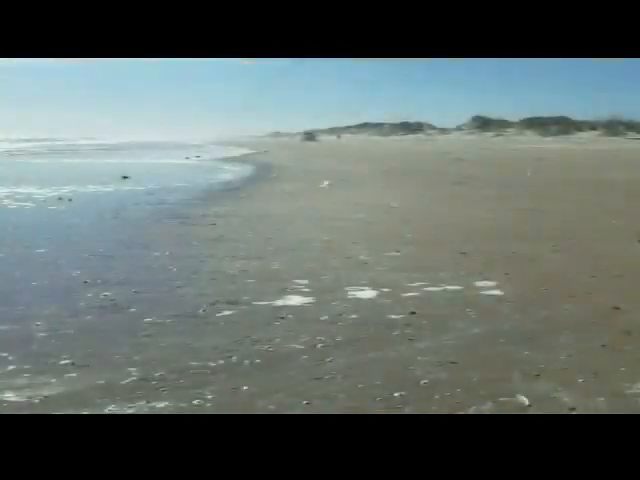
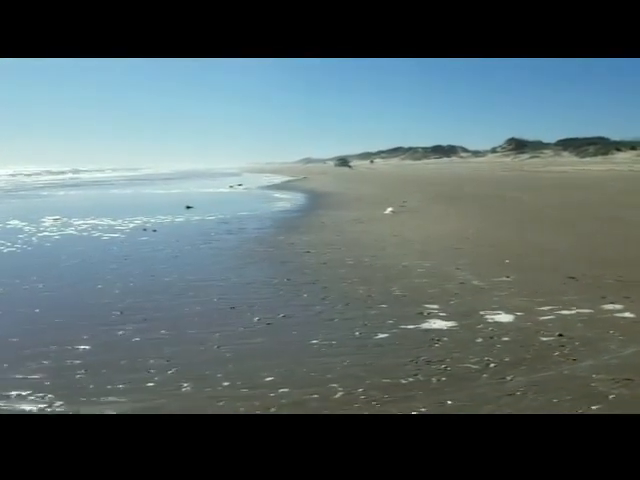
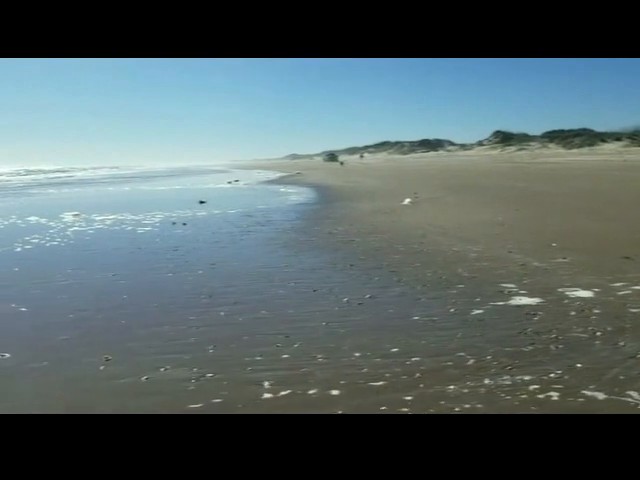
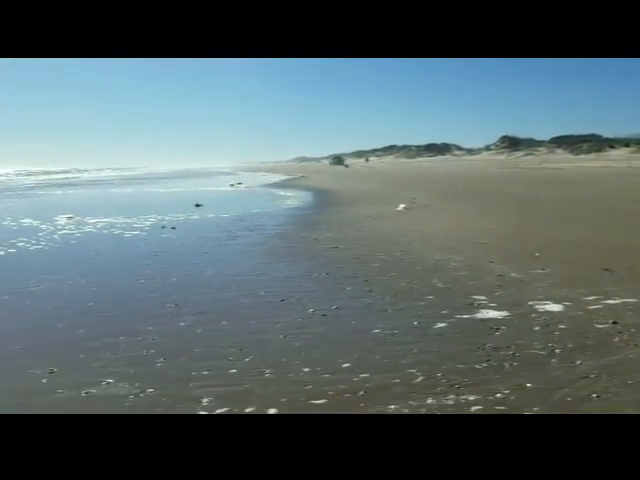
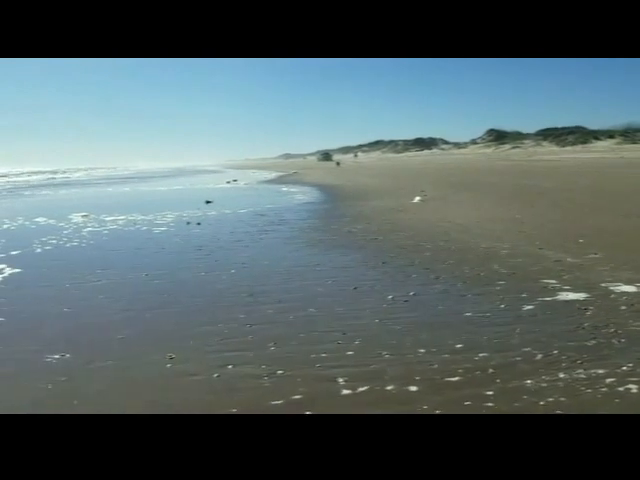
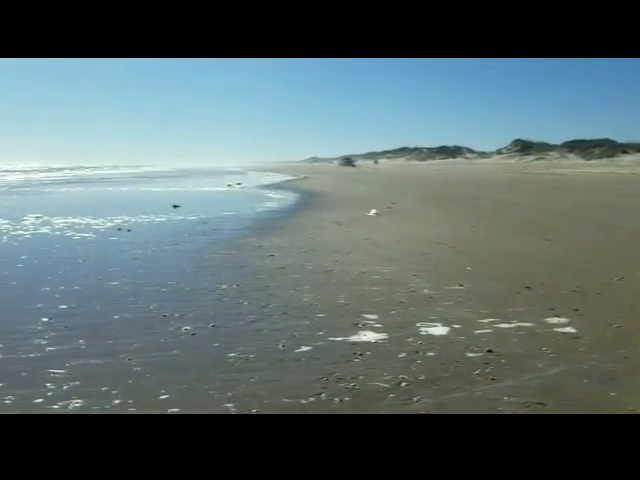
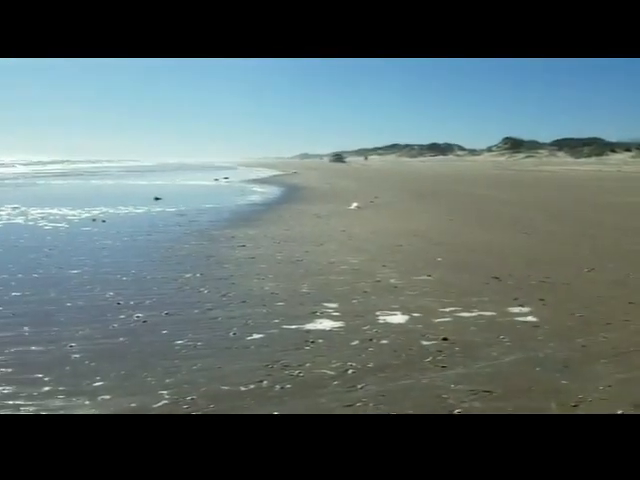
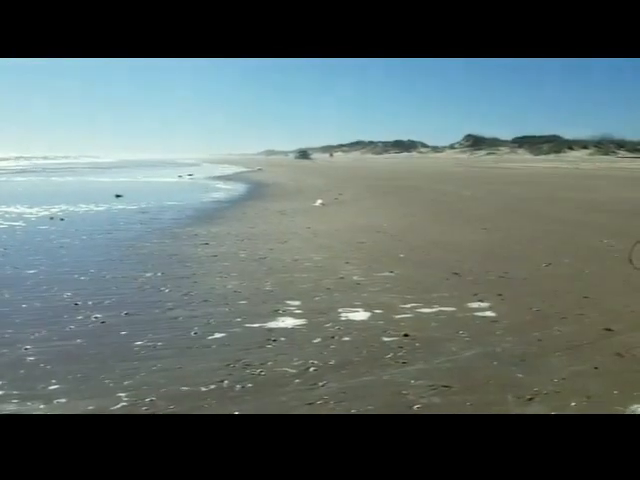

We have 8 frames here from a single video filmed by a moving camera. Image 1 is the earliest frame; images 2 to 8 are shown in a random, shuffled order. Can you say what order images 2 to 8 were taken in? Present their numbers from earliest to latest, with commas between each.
8, 7, 6, 2, 4, 3, 5
